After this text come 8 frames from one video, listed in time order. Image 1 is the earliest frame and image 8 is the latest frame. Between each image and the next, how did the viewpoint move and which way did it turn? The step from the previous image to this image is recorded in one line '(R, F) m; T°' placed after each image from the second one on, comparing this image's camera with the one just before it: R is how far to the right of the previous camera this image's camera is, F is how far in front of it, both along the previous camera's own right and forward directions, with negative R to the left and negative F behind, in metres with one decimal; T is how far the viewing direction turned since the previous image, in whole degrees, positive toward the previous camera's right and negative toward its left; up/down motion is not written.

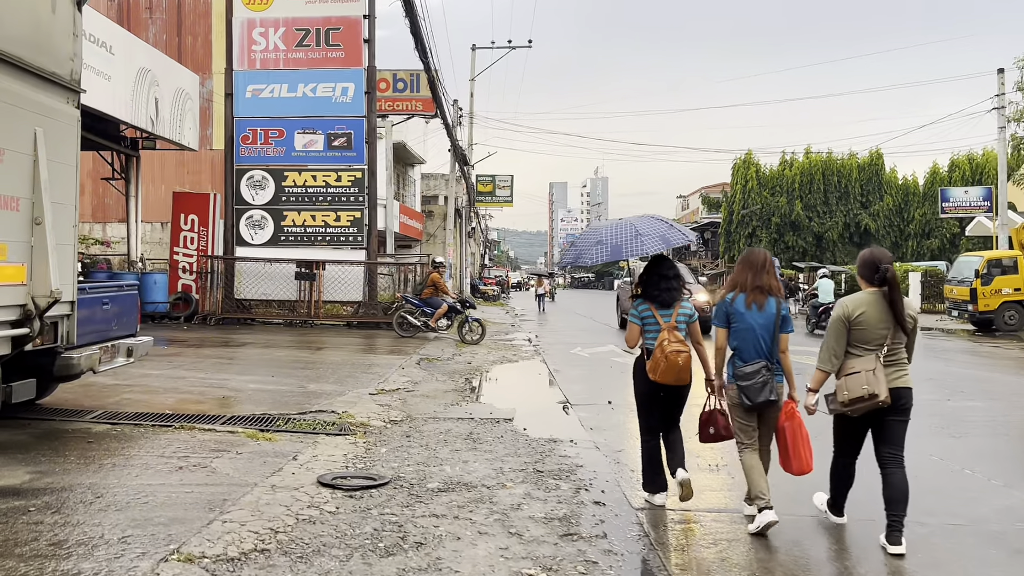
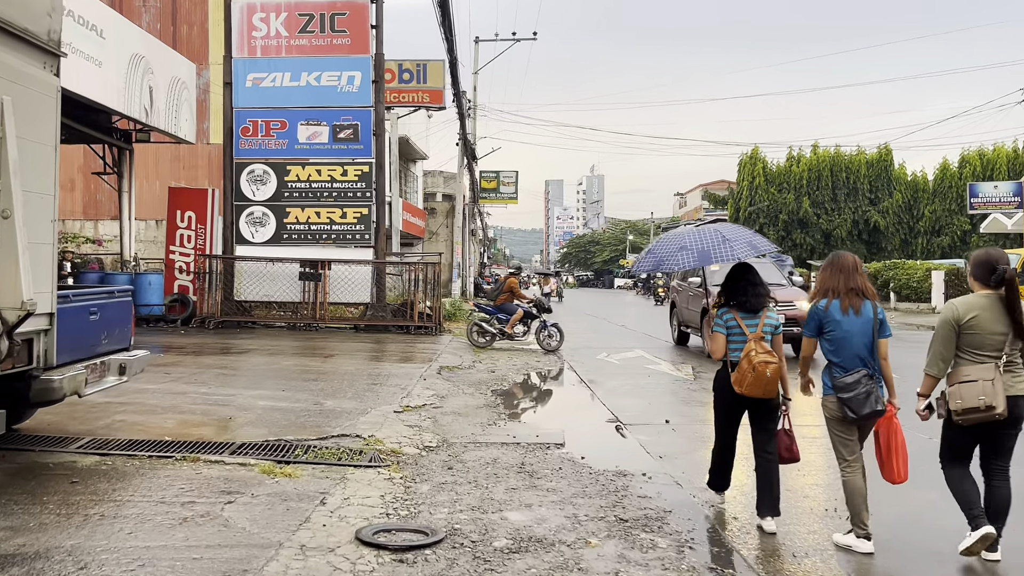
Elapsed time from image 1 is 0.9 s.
(-0.4, +0.9) m; 0°
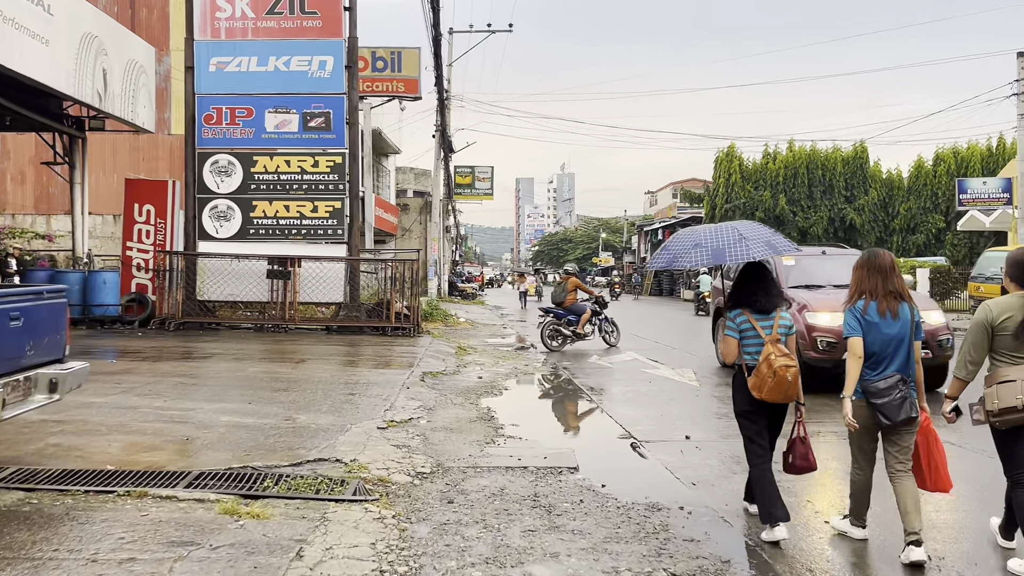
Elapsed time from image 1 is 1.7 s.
(-0.2, +0.9) m; +2°
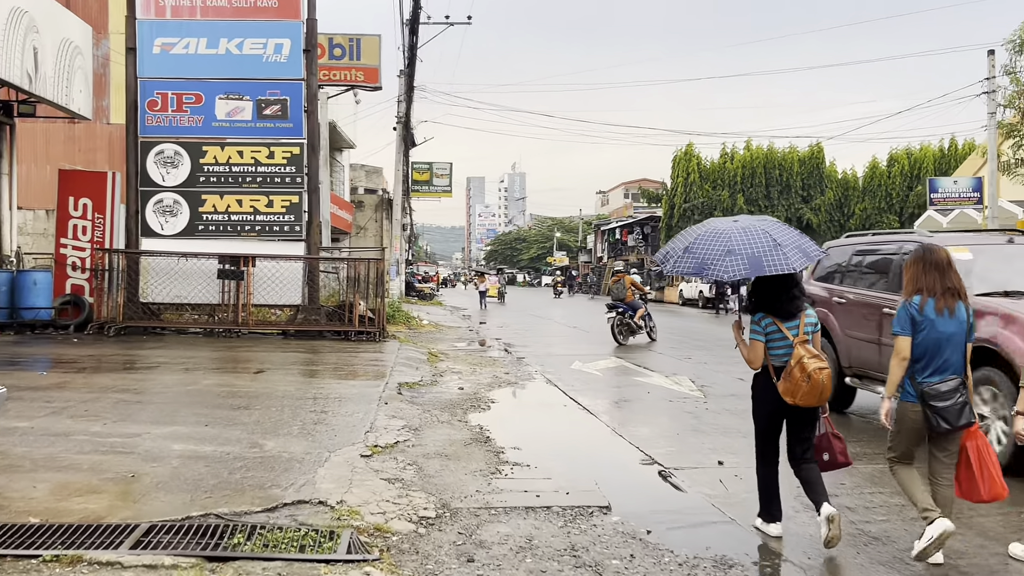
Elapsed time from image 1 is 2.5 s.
(-0.4, +0.9) m; +3°
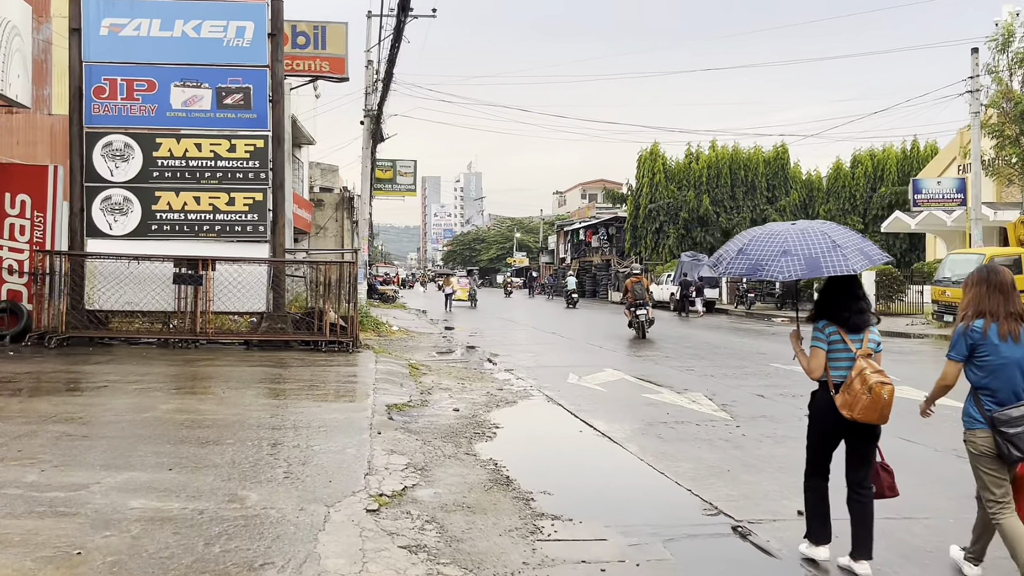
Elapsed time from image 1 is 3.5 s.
(-0.5, +1.0) m; +3°
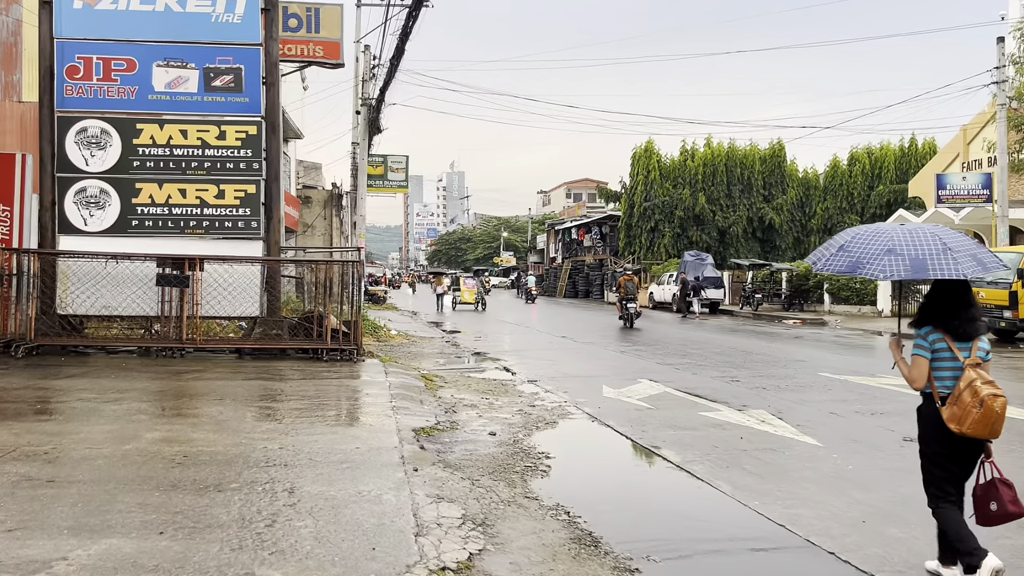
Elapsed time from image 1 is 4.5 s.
(-0.5, +1.2) m; +1°
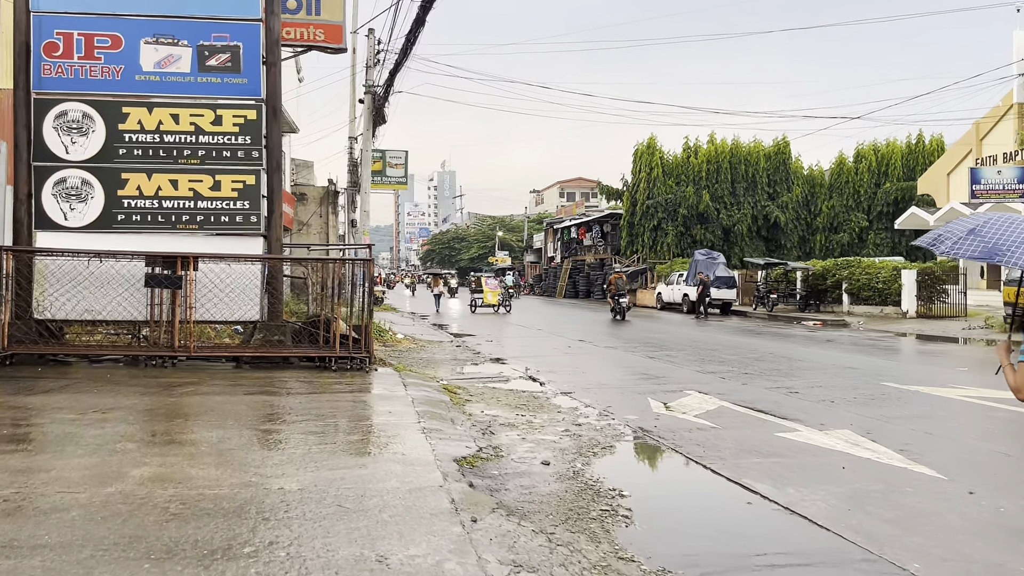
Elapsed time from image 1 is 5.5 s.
(-0.5, +1.1) m; +1°
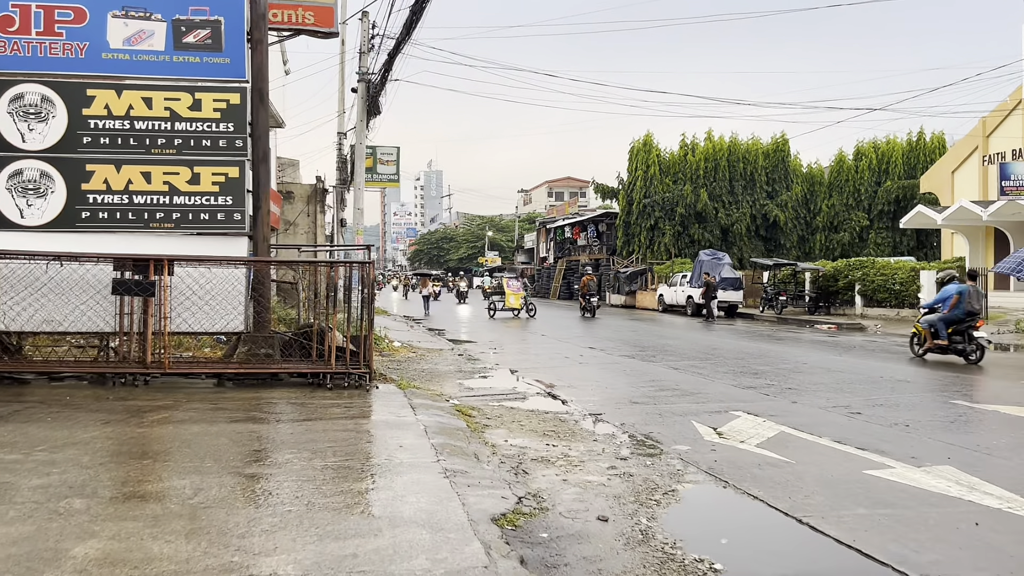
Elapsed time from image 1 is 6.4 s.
(-0.3, +1.2) m; +1°
